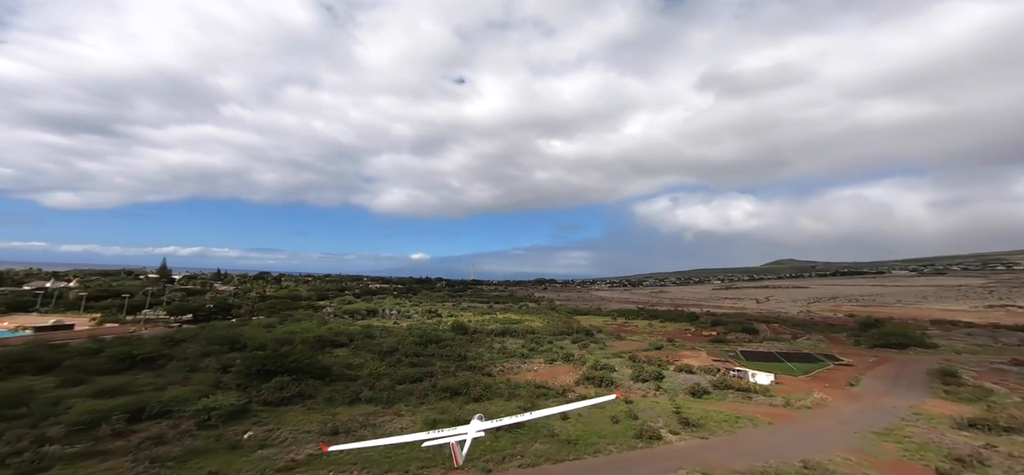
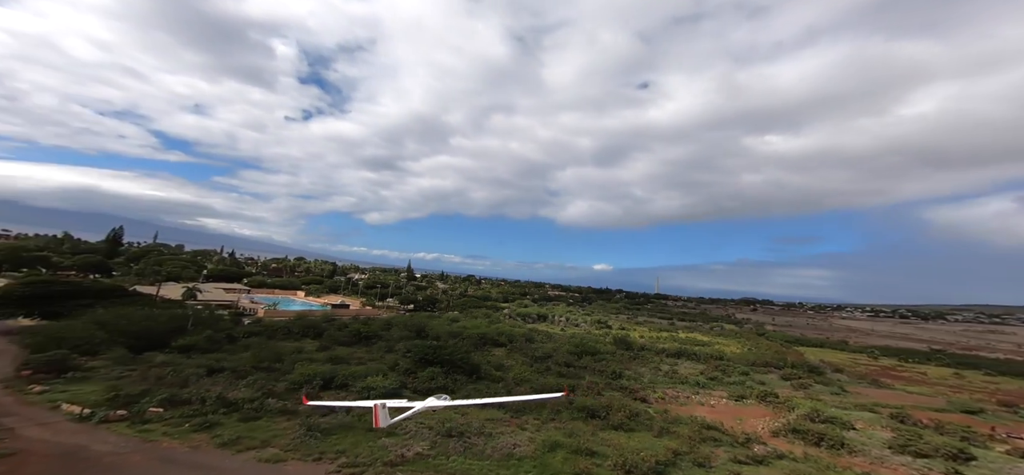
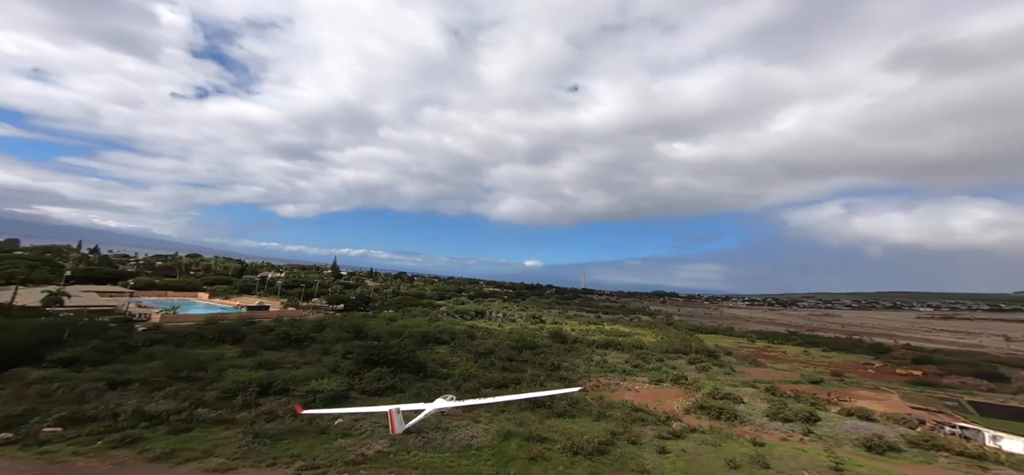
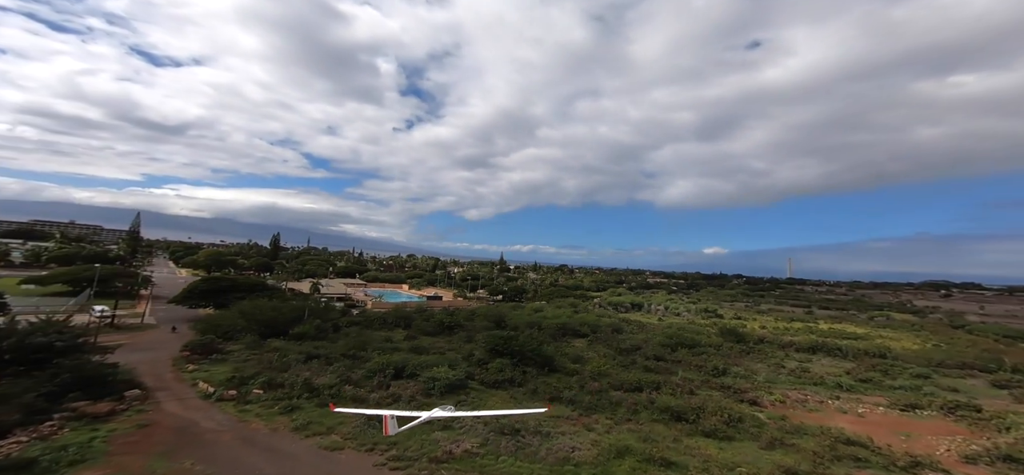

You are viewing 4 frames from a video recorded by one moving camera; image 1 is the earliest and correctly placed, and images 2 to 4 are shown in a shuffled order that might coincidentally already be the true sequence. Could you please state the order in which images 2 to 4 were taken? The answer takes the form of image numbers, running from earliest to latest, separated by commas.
3, 2, 4
